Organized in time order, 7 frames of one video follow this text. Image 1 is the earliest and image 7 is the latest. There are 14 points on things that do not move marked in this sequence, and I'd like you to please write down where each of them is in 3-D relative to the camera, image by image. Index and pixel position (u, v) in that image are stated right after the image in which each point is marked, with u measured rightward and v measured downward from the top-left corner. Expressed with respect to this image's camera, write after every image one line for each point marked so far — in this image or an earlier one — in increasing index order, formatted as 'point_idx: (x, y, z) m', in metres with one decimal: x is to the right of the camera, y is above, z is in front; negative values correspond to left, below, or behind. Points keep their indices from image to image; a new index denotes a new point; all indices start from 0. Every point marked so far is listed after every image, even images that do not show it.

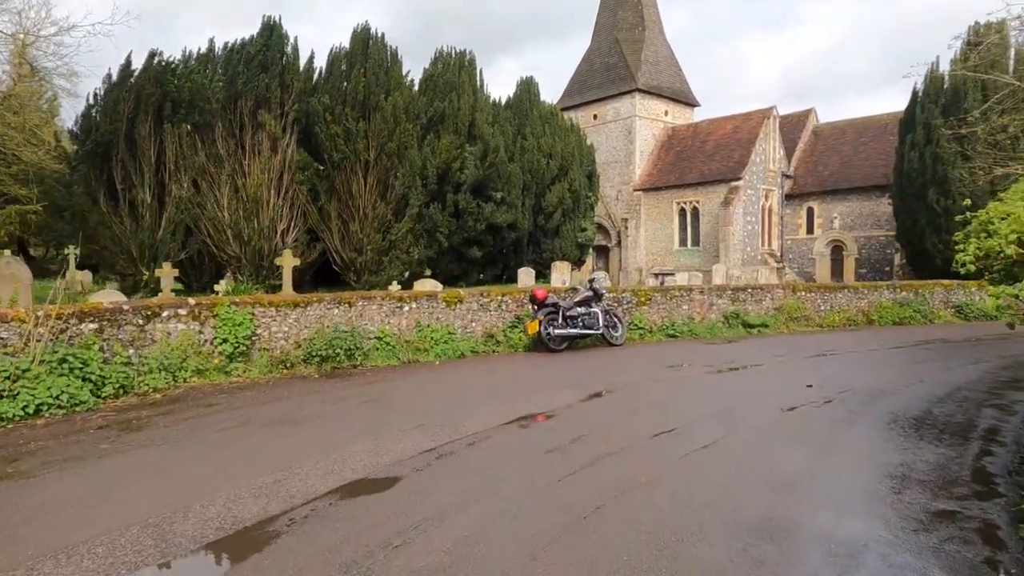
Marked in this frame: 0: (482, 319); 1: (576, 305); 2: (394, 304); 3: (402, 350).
0: (-0.6, -0.6, +12.8) m
1: (+1.2, -0.3, +12.8) m
2: (-2.0, -0.3, +11.4) m
3: (-1.8, -1.0, +11.1) m
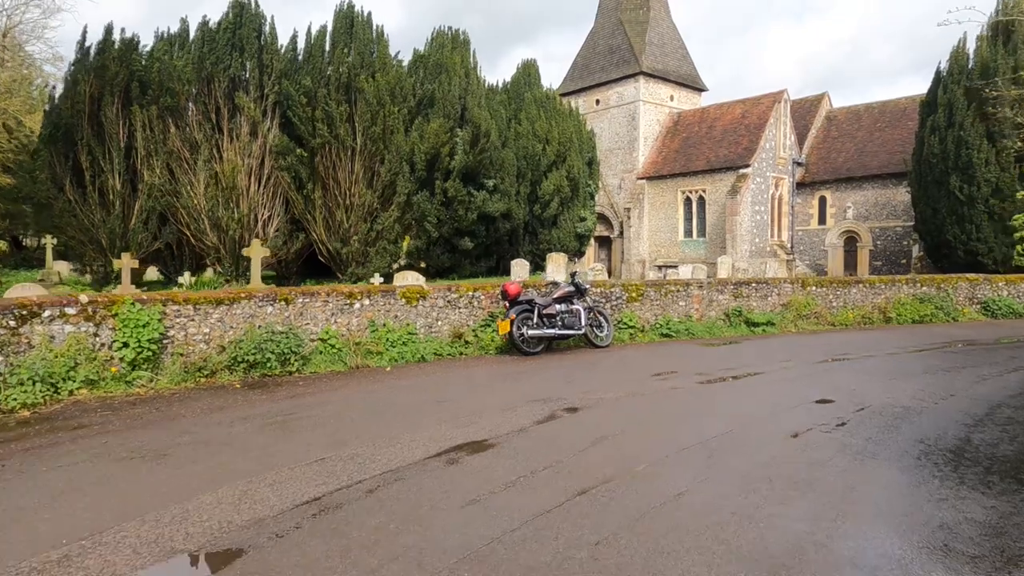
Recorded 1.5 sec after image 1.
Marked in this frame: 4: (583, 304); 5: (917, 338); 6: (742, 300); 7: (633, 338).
0: (-1.1, -0.5, +11.4) m
1: (+0.7, -0.2, +11.4) m
2: (-2.6, -0.2, +10.0) m
3: (-2.4, -1.0, +9.7) m
4: (+1.3, -0.3, +11.8) m
5: (+8.6, -1.1, +14.0) m
6: (+5.2, -0.3, +15.0) m
7: (+2.4, -1.0, +13.1) m
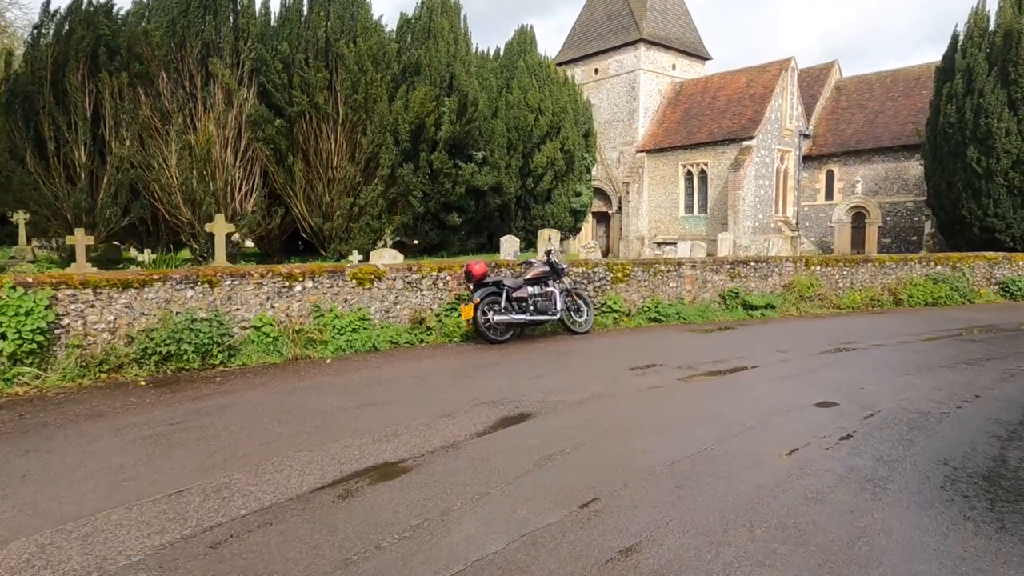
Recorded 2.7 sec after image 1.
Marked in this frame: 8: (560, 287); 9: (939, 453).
0: (-1.6, -0.2, +10.2) m
1: (+0.2, +0.1, +10.2) m
2: (-3.1, +0.1, +8.8) m
3: (-2.9, -0.7, +8.5) m
4: (+0.8, 0.0, +10.6) m
5: (+8.1, -0.7, +12.8) m
6: (+4.7, +0.2, +13.8) m
7: (+1.9, -0.6, +11.9) m
8: (+0.8, 0.0, +10.6) m
9: (+3.3, -1.3, +5.2) m
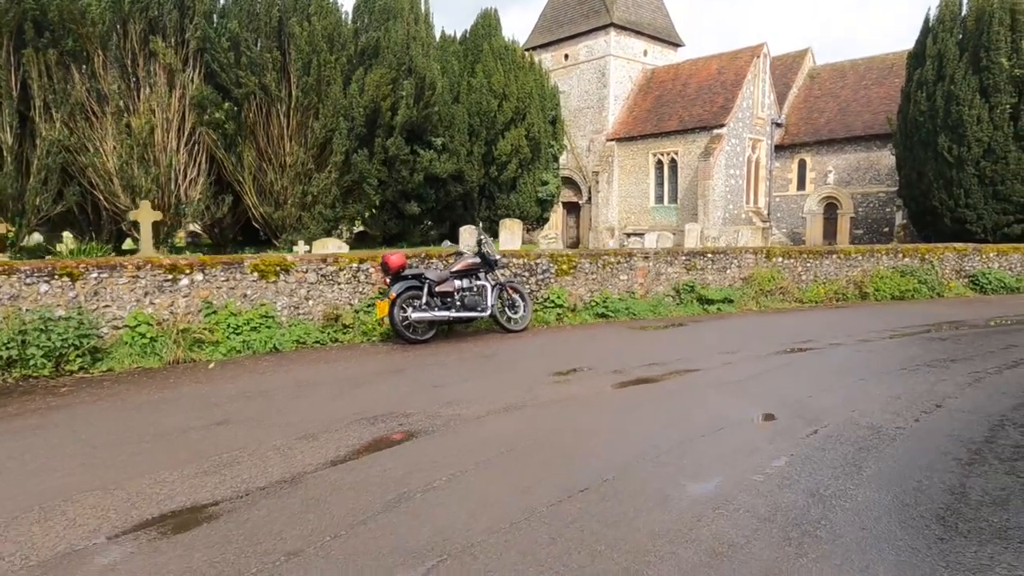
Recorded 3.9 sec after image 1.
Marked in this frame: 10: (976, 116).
0: (-2.6, -0.1, +9.2) m
1: (-0.8, +0.2, +9.2) m
2: (-4.1, +0.1, +7.8) m
3: (-3.9, -0.6, +7.4) m
4: (-0.3, +0.1, +9.7) m
5: (+7.0, -0.5, +12.0) m
6: (+3.6, +0.3, +12.9) m
7: (+0.8, -0.5, +10.9) m
8: (-0.3, +0.1, +9.7) m
9: (+2.4, -1.3, +4.3) m
10: (+13.8, +5.1, +19.6) m
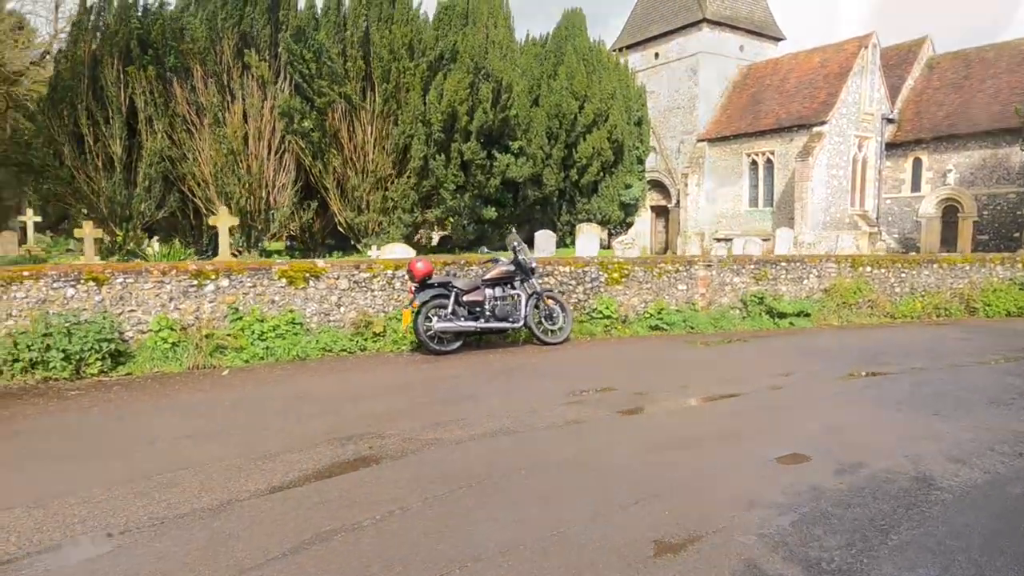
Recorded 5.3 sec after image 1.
0: (-2.2, -0.2, +9.0) m
1: (-0.3, 0.0, +8.8) m
2: (-3.8, +0.1, +7.8) m
3: (-3.7, -0.7, +7.5) m
4: (+0.2, 0.0, +9.1) m
5: (+7.7, -0.8, +10.4) m
6: (+4.5, +0.1, +11.8) m
7: (+1.5, -0.7, +10.2) m
8: (+0.2, 0.0, +9.1) m
9: (+2.1, -1.4, +3.4) m
10: (+15.7, +4.7, +16.9) m
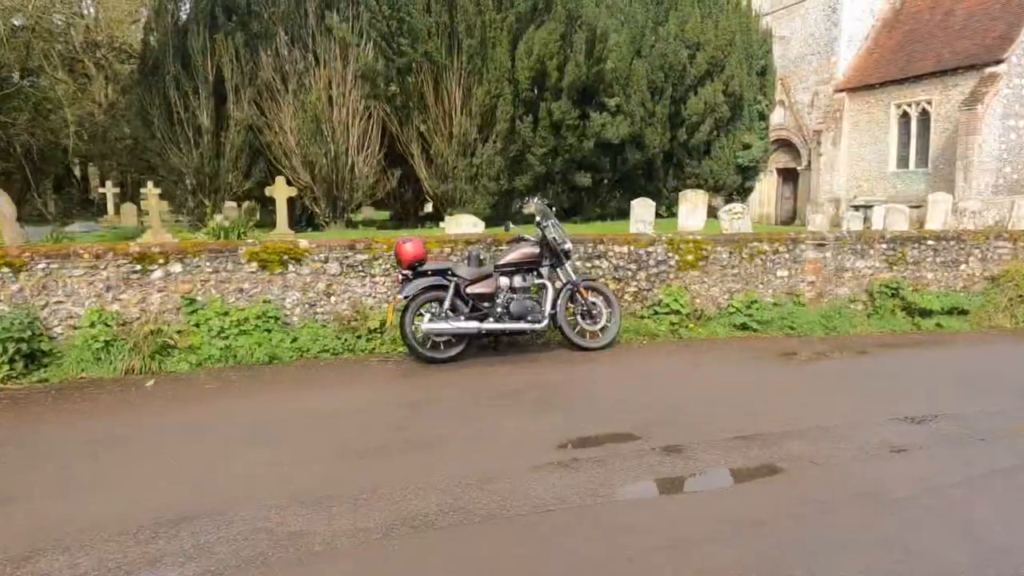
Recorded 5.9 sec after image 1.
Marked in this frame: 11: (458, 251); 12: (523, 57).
0: (-1.9, 0.0, +7.3) m
1: (-0.1, +0.2, +6.7) m
2: (-3.7, +0.2, +6.5) m
3: (-3.6, -0.6, +6.1) m
4: (+0.5, +0.1, +7.0) m
5: (+8.1, -0.7, +6.9) m
6: (+5.2, +0.3, +8.8) m
7: (+2.0, -0.5, +7.9) m
8: (+0.5, +0.1, +7.0) m
9: (+1.3, -1.6, +1.1) m
10: (+17.2, +4.9, +11.5) m
11: (-0.6, +0.4, +7.7) m
12: (+0.4, +5.9, +16.9) m
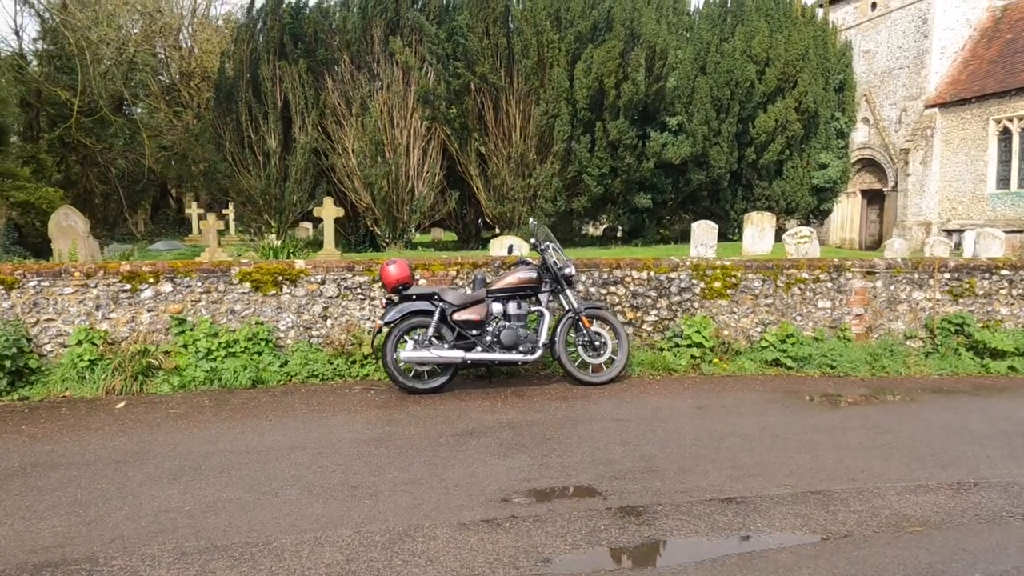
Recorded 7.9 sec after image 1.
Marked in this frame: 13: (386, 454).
0: (-1.8, -0.3, +7.1) m
1: (-0.2, -0.1, +6.3) m
2: (-3.8, 0.0, +6.4) m
3: (-3.7, -0.8, +6.1) m
4: (+0.5, -0.2, +6.5) m
5: (+8.0, -1.1, +5.4) m
6: (+5.4, -0.1, +7.7) m
7: (+2.0, -0.8, +7.2) m
8: (+0.5, -0.2, +6.5) m
9: (+0.5, -1.6, +0.5) m
10: (+17.7, +4.2, +9.1) m
11: (-0.5, +0.1, +7.3) m
12: (+1.6, +5.3, +16.5) m
13: (-0.9, -1.2, +4.6) m
